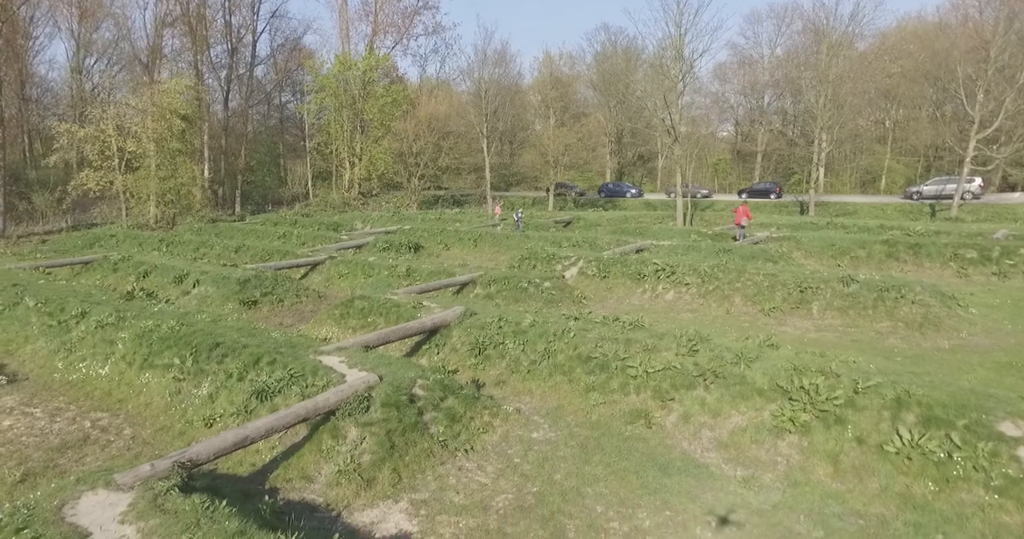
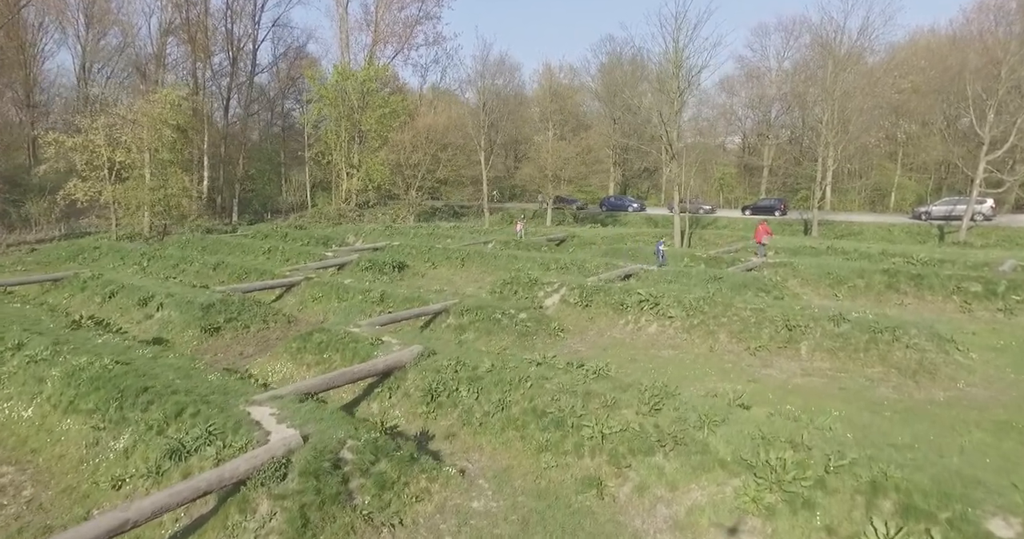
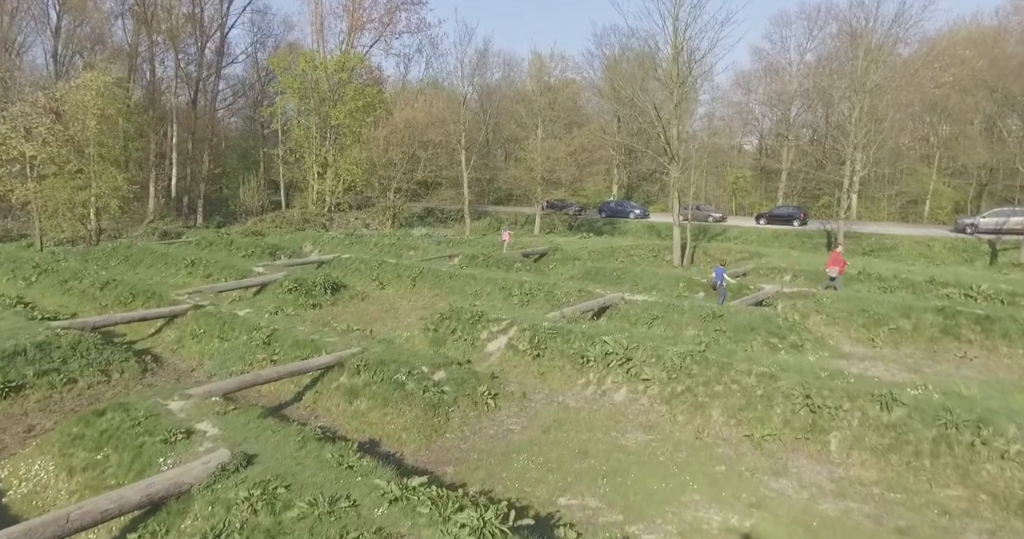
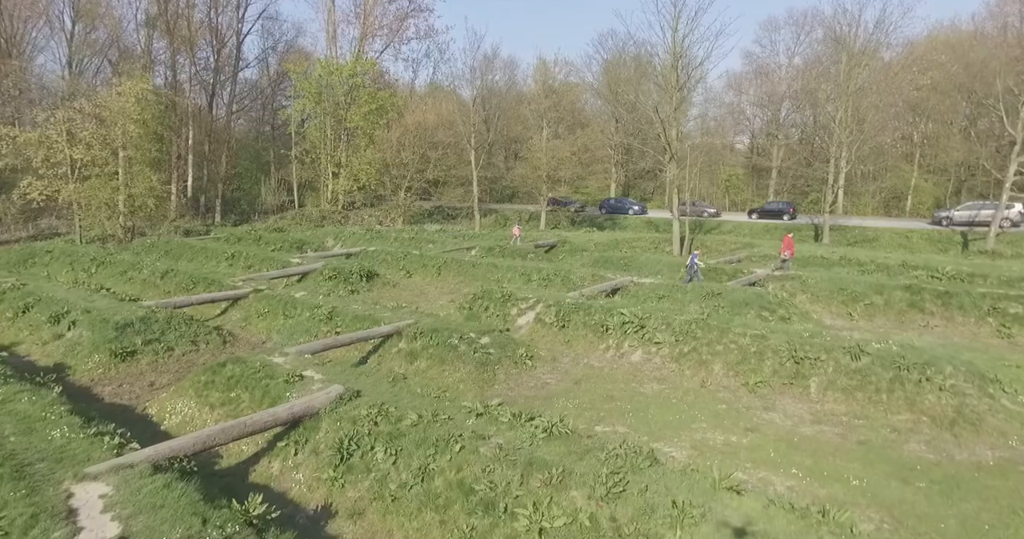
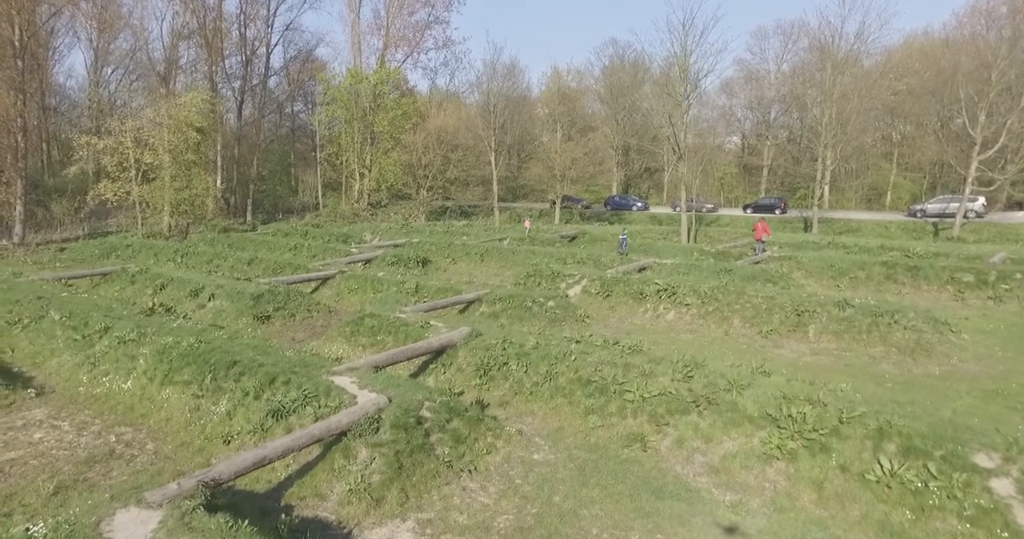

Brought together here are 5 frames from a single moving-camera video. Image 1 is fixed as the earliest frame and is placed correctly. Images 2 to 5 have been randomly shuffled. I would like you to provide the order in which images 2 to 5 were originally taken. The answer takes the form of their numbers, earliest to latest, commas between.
5, 2, 4, 3
